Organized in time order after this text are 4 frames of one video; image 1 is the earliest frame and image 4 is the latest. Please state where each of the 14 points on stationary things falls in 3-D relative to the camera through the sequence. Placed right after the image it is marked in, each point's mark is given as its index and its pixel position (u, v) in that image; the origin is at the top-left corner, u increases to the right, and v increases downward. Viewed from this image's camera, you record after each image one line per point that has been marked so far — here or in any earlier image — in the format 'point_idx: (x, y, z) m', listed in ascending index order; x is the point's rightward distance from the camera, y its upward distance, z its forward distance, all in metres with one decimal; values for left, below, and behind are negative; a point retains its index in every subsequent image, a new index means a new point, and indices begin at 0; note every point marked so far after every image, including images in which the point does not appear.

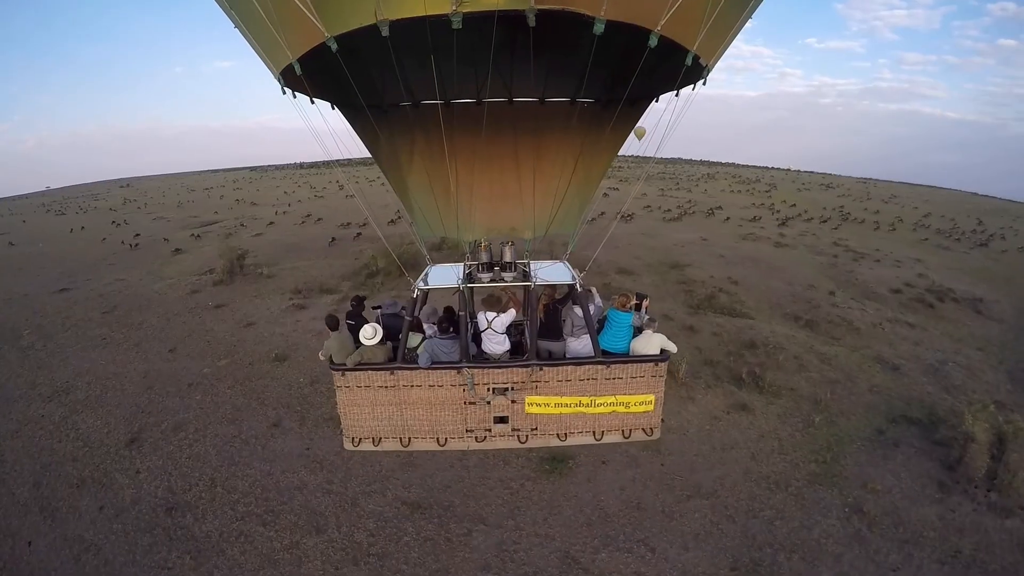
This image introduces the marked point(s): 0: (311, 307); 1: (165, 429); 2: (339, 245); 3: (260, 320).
0: (-3.4, -0.3, +8.6) m
1: (-3.2, -1.3, +4.6) m
2: (-5.2, +1.4, +15.3) m
3: (-4.0, -0.5, +8.1) m
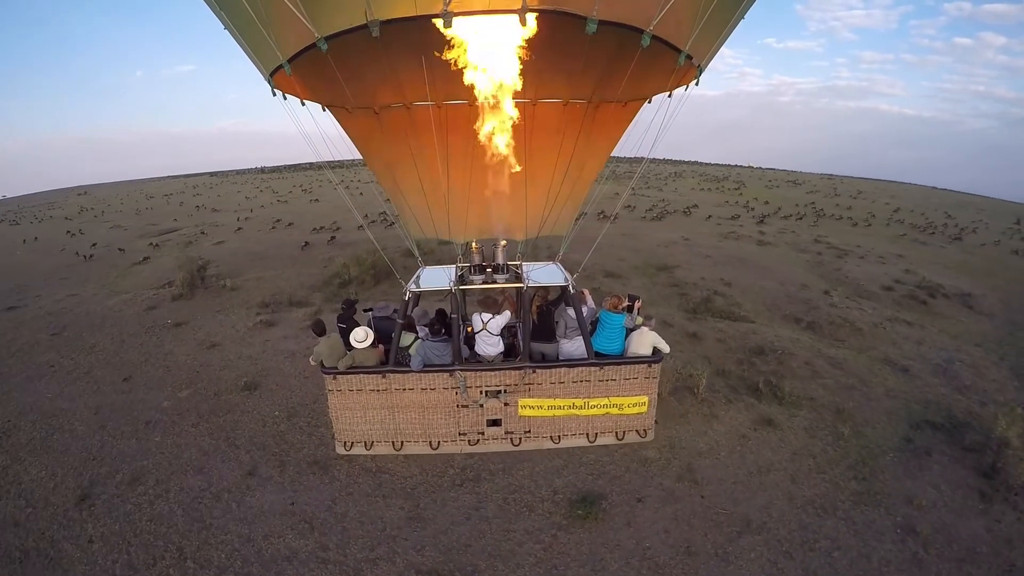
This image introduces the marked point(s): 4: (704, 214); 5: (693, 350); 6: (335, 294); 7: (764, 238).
0: (-3.6, -0.6, +7.9) m
1: (-3.0, -1.5, +4.0) m
2: (-5.8, +1.0, +14.5) m
3: (-4.1, -0.8, +7.4) m
4: (+6.7, +2.6, +18.0) m
5: (+2.2, -0.8, +6.3) m
6: (-3.5, -0.1, +10.3) m
7: (+6.9, +1.4, +14.0) m
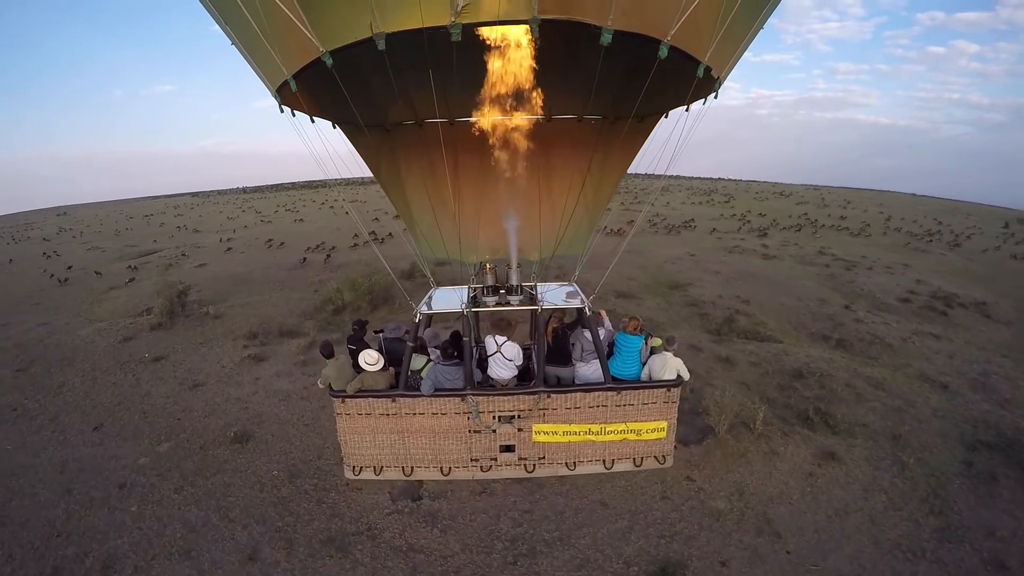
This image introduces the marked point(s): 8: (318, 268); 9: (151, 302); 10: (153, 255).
0: (-3.4, -1.0, +7.3) m
1: (-2.7, -1.8, +3.4) m
2: (-5.9, +0.3, +13.8) m
3: (-3.9, -1.2, +6.7) m
4: (+6.5, +2.1, +17.8) m
5: (+2.5, -1.0, +5.9) m
6: (-3.4, -0.6, +9.7) m
7: (+6.8, +1.0, +13.8) m
8: (-5.5, +0.6, +14.6) m
9: (-8.1, -0.3, +11.6) m
10: (-11.9, +1.0, +17.1) m
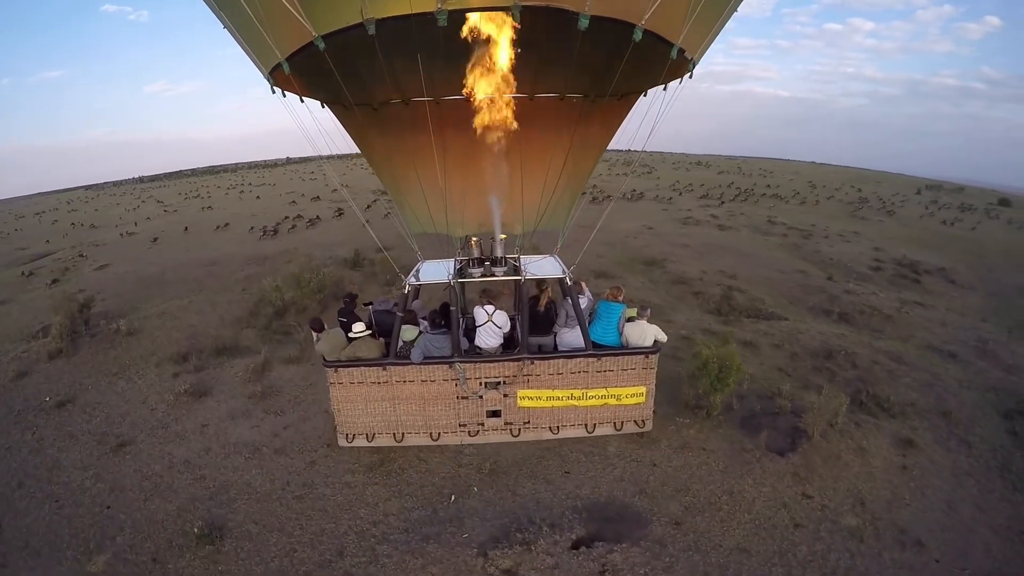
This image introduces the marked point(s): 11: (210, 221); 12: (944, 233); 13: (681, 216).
0: (-3.3, -1.1, +6.1) m
1: (-2.0, -2.0, +2.3) m
2: (-6.8, +0.2, +12.1) m
3: (-3.7, -1.4, +5.4) m
4: (+4.7, +2.9, +17.8) m
5: (+2.7, -0.8, +5.6) m
6: (-3.7, -0.7, +8.4) m
7: (+5.7, +1.7, +13.9) m
8: (-6.6, +0.5, +12.9) m
9: (-8.6, -0.7, +9.6) m
10: (-13.3, +0.6, +14.4) m
11: (-10.6, +2.2, +18.3) m
12: (+10.4, +1.4, +12.5) m
13: (+4.8, +2.0, +14.8) m
